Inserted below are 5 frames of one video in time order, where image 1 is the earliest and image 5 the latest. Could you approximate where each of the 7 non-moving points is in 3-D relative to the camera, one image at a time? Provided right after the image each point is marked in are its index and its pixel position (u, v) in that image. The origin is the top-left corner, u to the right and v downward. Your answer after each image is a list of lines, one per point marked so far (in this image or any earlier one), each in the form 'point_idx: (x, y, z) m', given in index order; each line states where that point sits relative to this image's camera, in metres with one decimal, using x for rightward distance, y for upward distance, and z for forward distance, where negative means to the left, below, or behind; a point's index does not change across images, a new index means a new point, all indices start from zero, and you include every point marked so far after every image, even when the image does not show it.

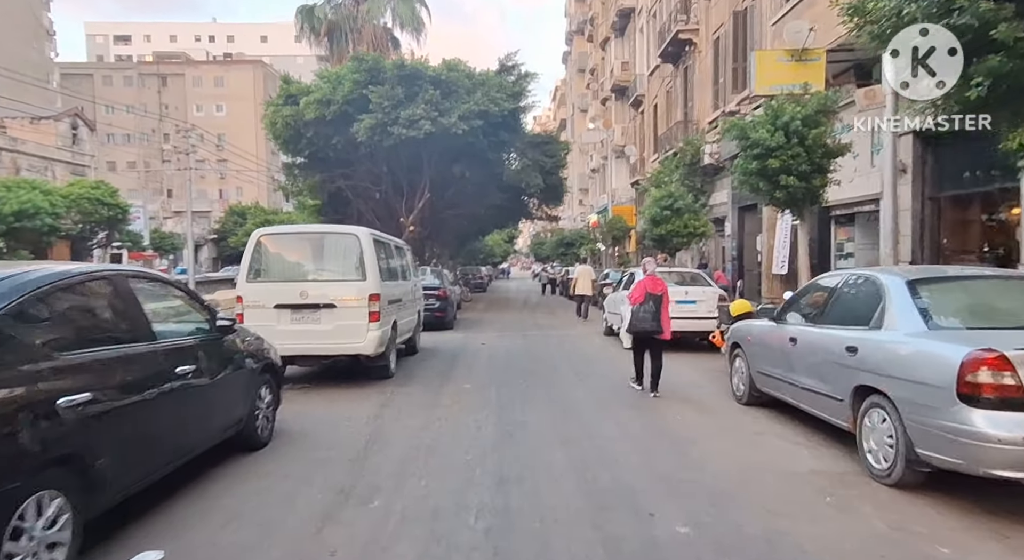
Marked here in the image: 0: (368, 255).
0: (-1.8, +0.3, +9.6) m
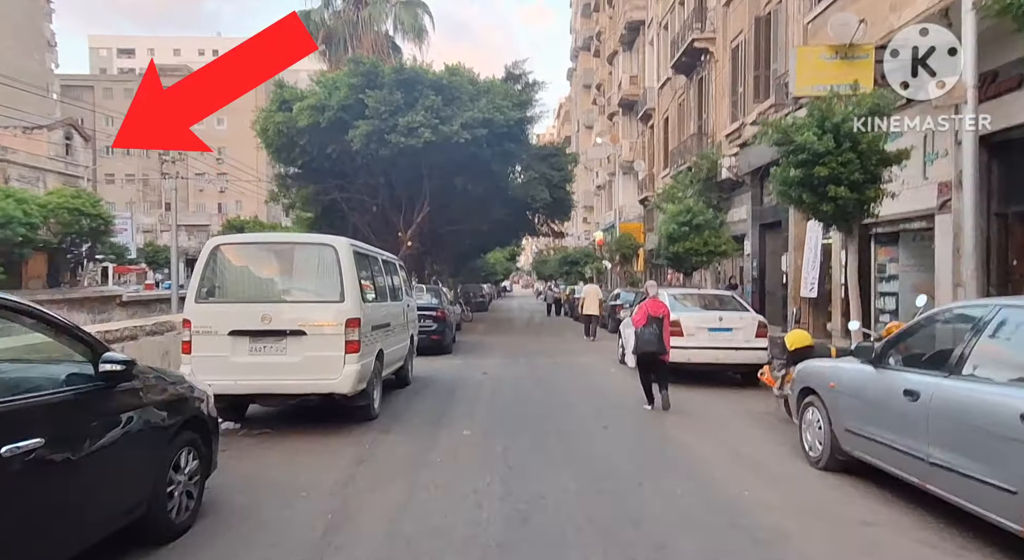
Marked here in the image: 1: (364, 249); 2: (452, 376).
0: (-1.7, +0.1, +7.9) m
1: (-1.8, +0.4, +9.0) m
2: (-1.1, -1.7, +13.7) m
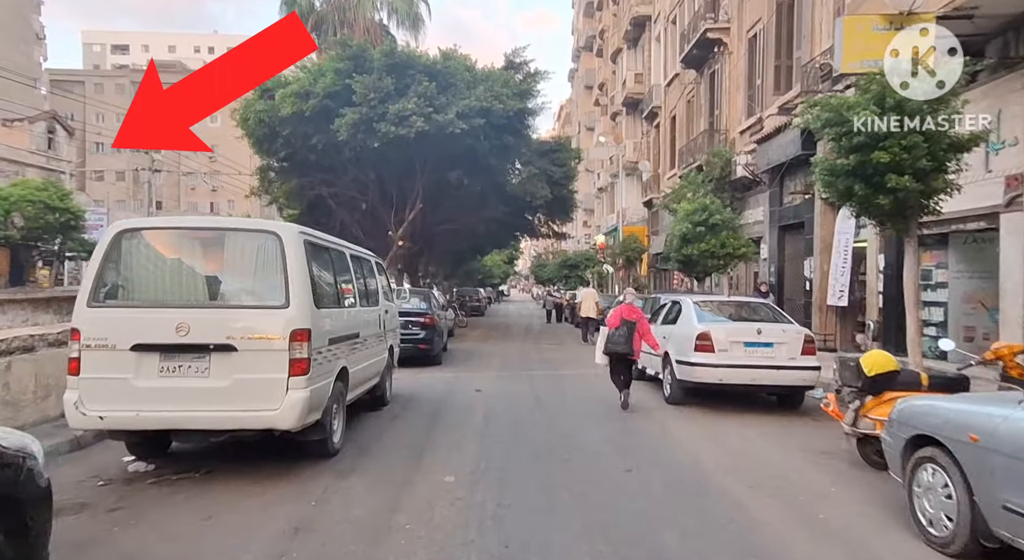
0: (-1.7, +0.1, +6.0) m
1: (-1.8, +0.4, +7.2) m
2: (-1.2, -1.8, +11.8) m
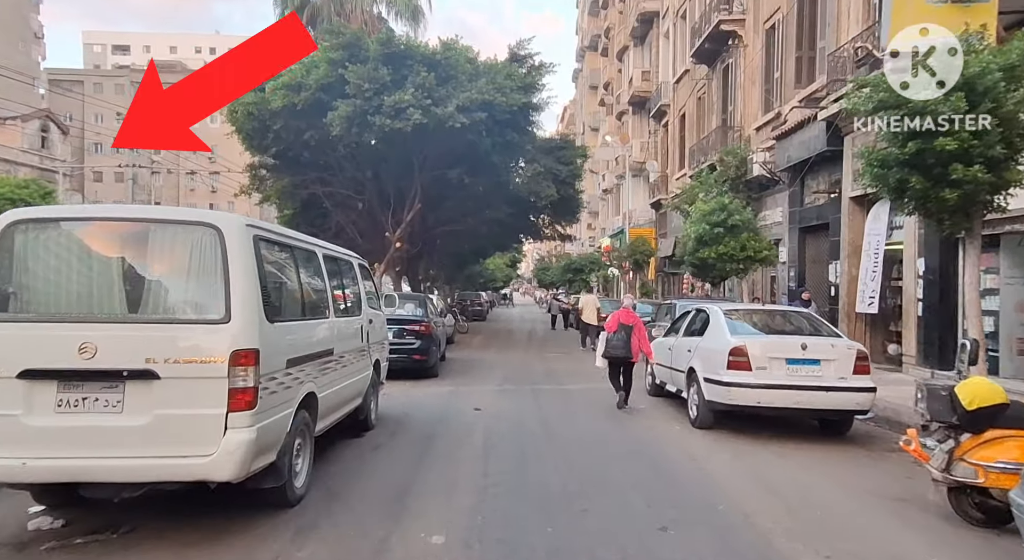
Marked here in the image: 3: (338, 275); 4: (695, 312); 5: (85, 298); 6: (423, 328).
0: (-1.7, +0.1, +4.7) m
1: (-1.7, +0.3, +5.8) m
2: (-1.1, -1.8, +10.5) m
3: (-1.7, +0.1, +7.5) m
4: (+2.6, -0.5, +10.6) m
5: (-2.6, -0.1, +4.6) m
6: (-1.6, -0.9, +13.8) m
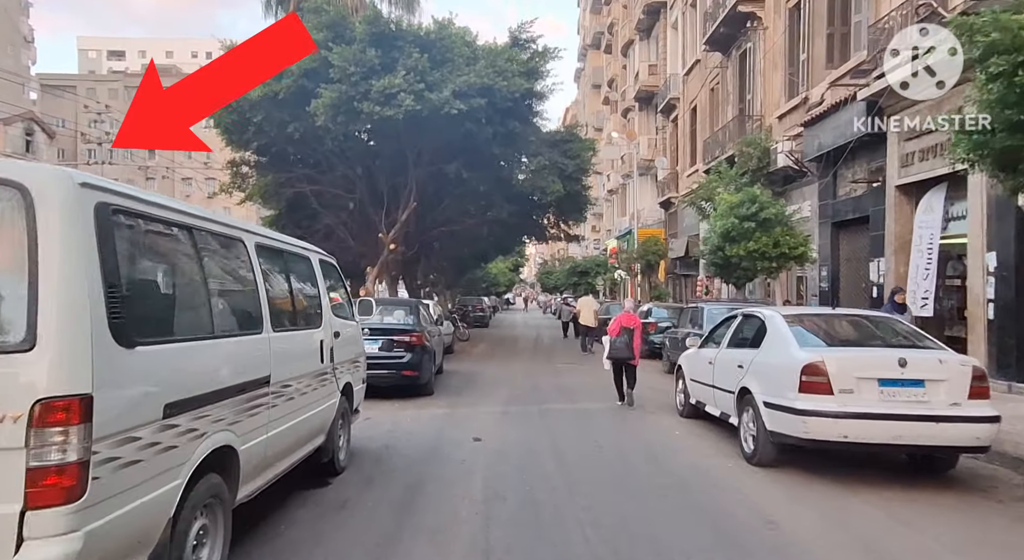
0: (-1.6, +0.1, +2.8) m
1: (-1.7, +0.3, +3.9) m
2: (-1.0, -1.8, +8.5) m
3: (-1.7, 0.0, +5.6) m
4: (+2.6, -0.4, +8.7) m
5: (-2.5, -0.1, +2.6) m
6: (-1.5, -0.9, +11.9) m
